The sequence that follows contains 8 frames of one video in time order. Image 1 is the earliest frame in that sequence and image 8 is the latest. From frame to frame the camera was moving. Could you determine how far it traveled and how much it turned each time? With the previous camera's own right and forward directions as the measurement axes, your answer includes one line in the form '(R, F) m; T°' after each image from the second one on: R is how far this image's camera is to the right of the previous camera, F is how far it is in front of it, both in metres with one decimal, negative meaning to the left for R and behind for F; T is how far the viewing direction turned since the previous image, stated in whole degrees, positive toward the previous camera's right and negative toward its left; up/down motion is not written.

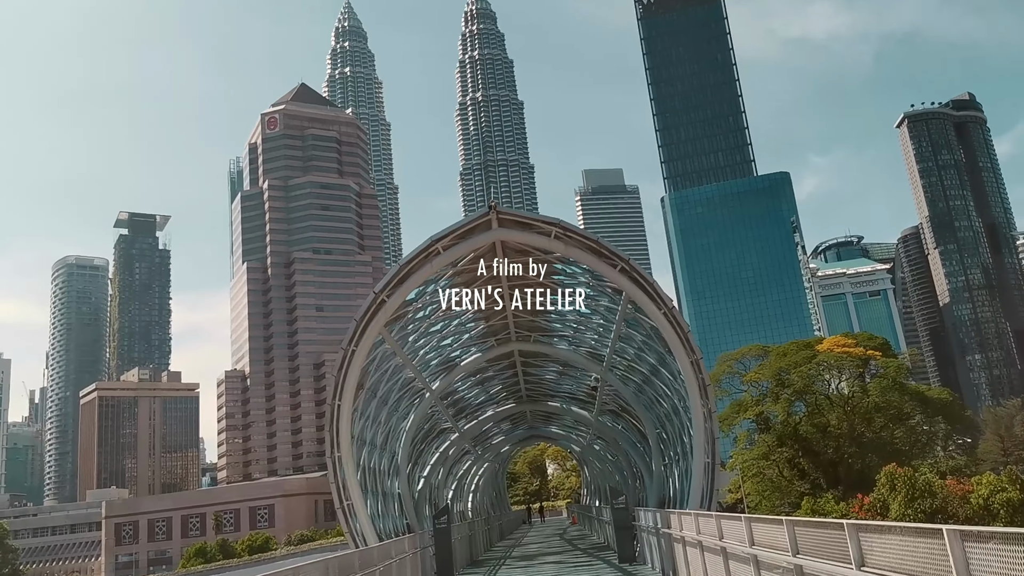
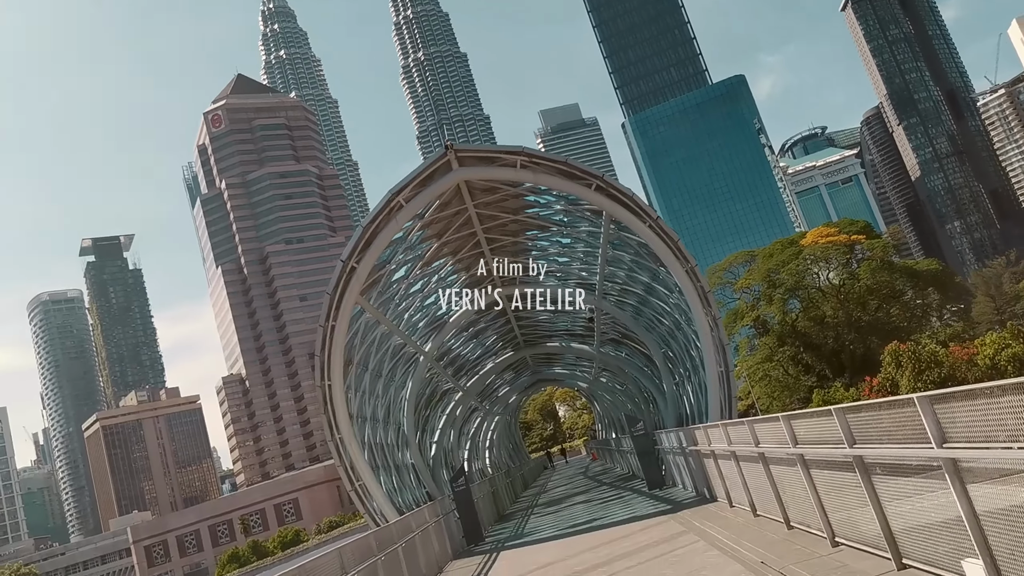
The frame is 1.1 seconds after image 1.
(+0.3, +1.6) m; +1°
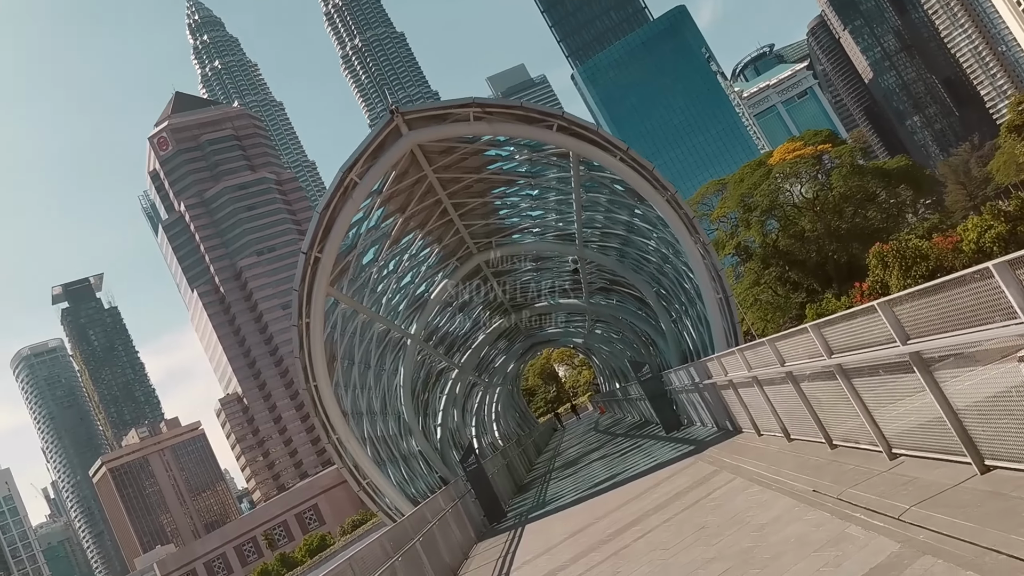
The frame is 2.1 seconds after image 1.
(+0.3, +1.4) m; +1°
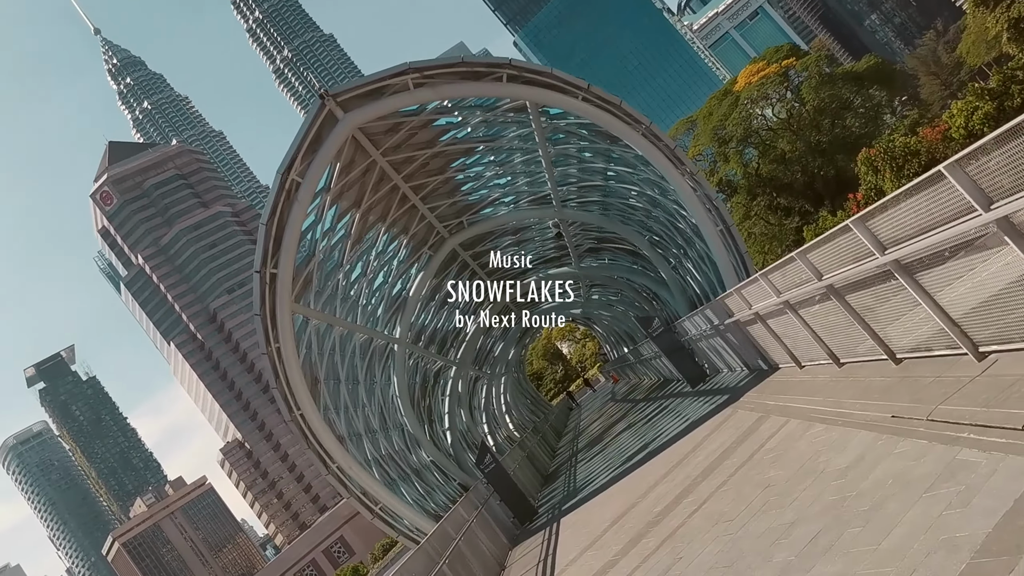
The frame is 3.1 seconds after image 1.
(0.0, +2.3) m; +1°
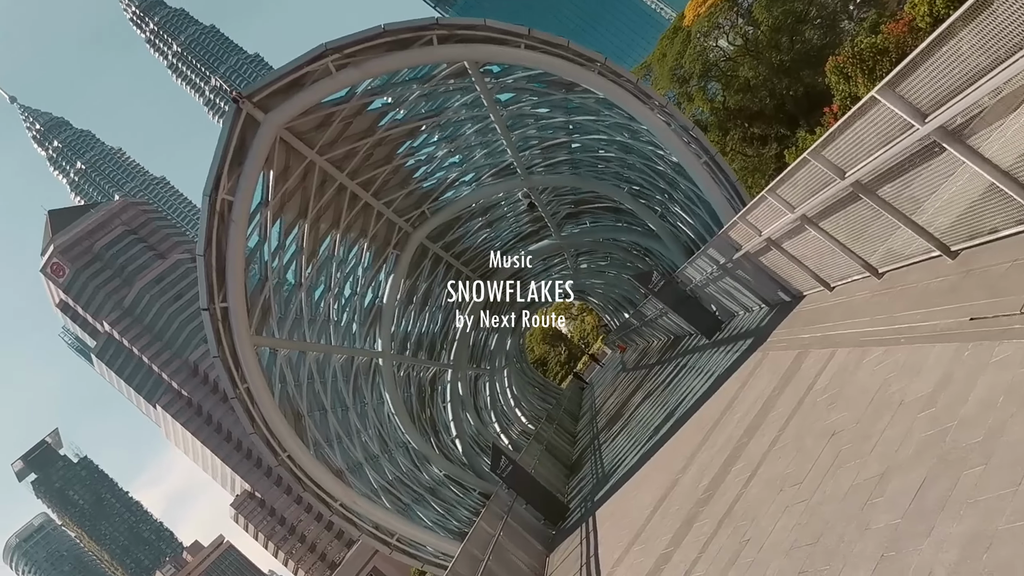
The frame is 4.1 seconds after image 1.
(+0.1, +2.1) m; +1°
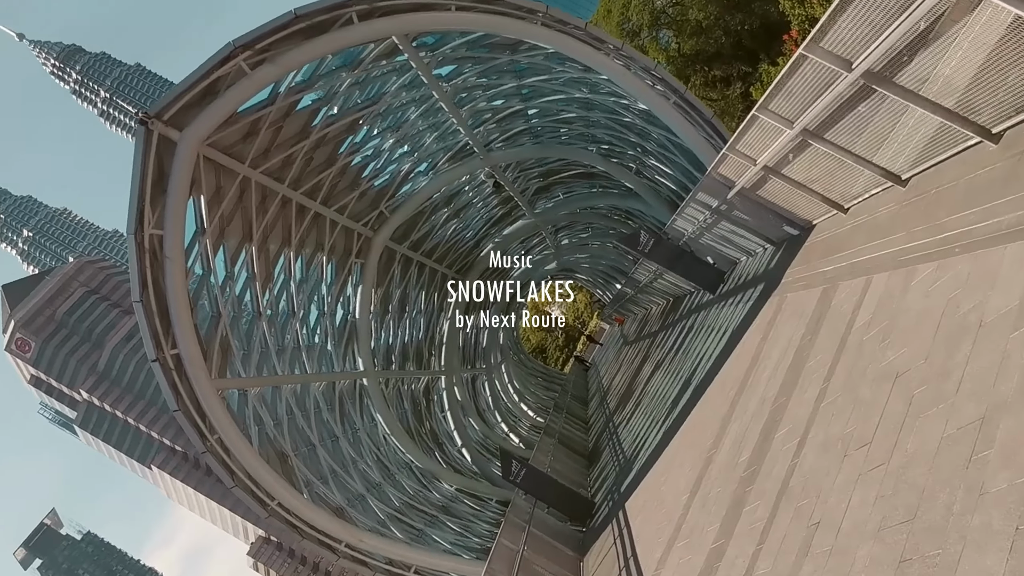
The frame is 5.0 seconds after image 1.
(+0.2, +1.8) m; +1°
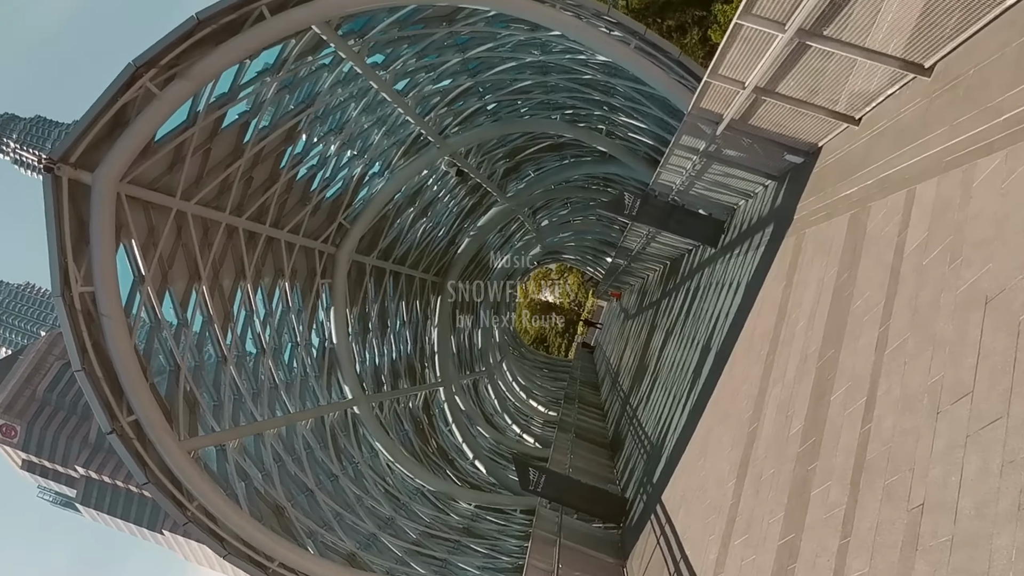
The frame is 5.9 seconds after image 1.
(+0.2, +1.7) m; +1°
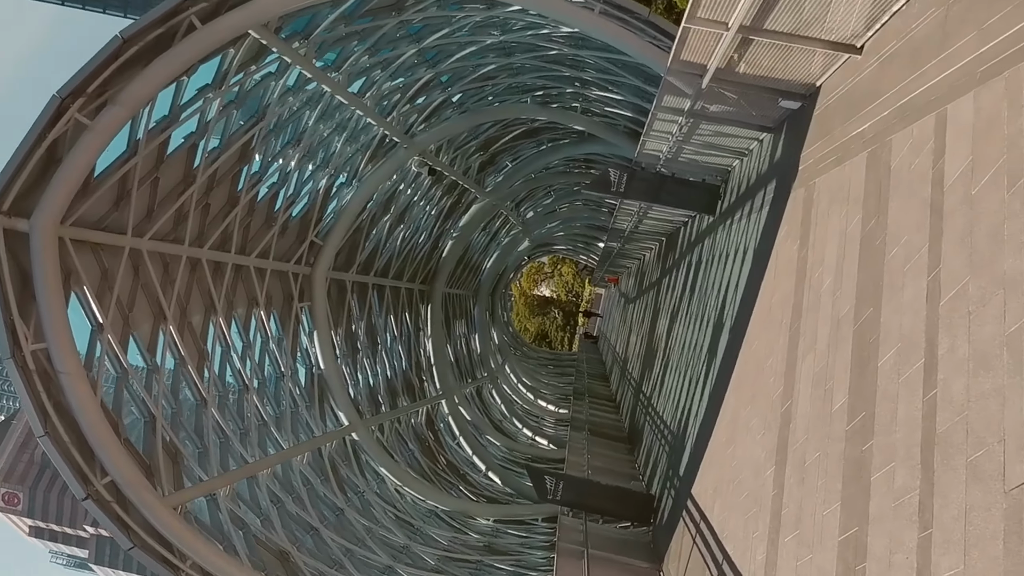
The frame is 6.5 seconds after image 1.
(+0.2, +1.2) m; 0°
